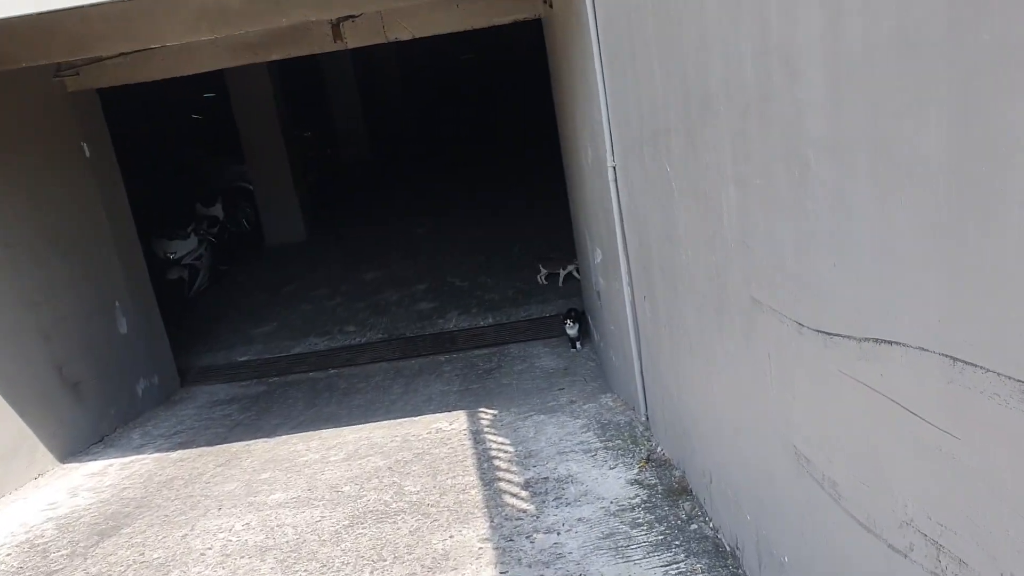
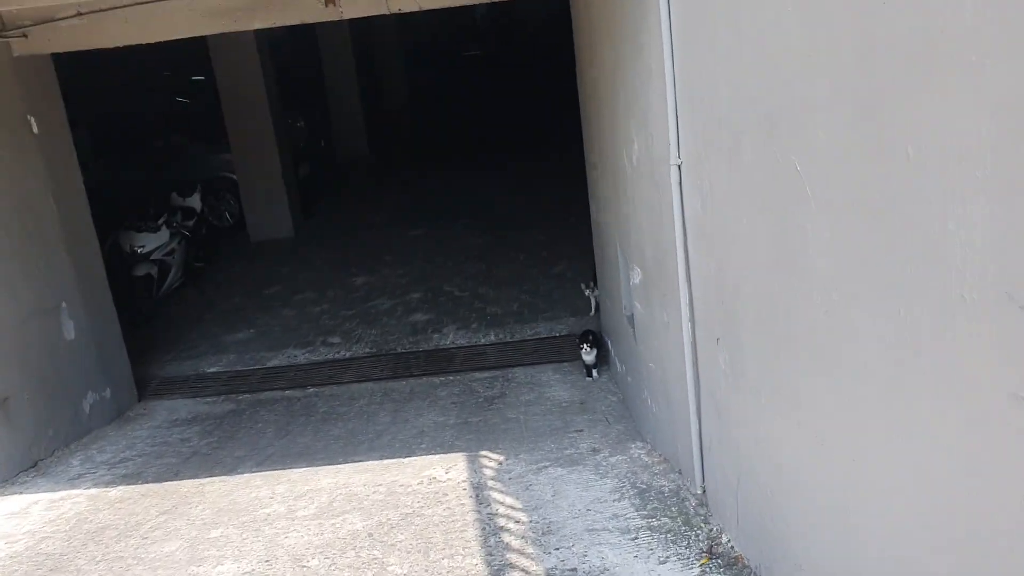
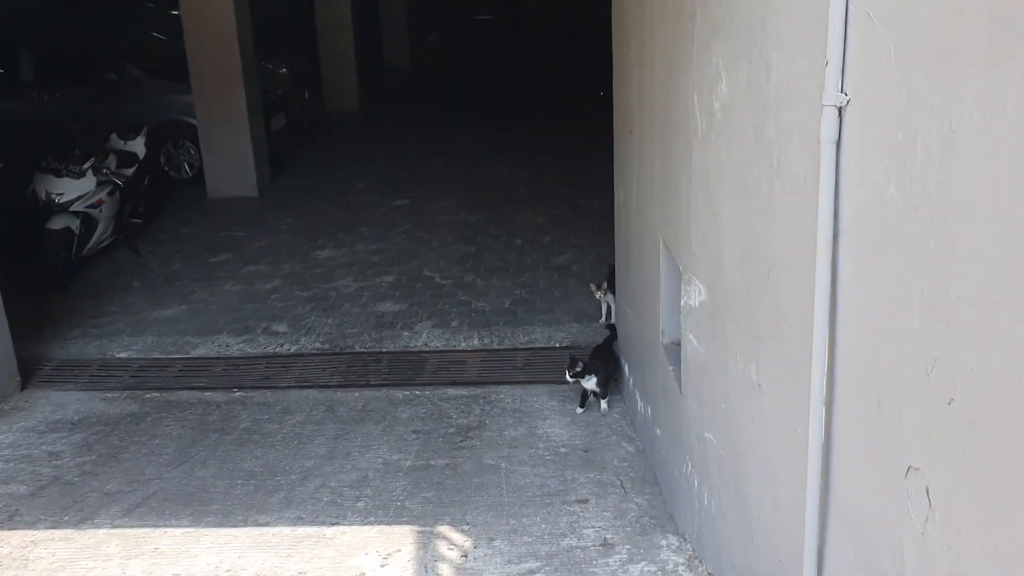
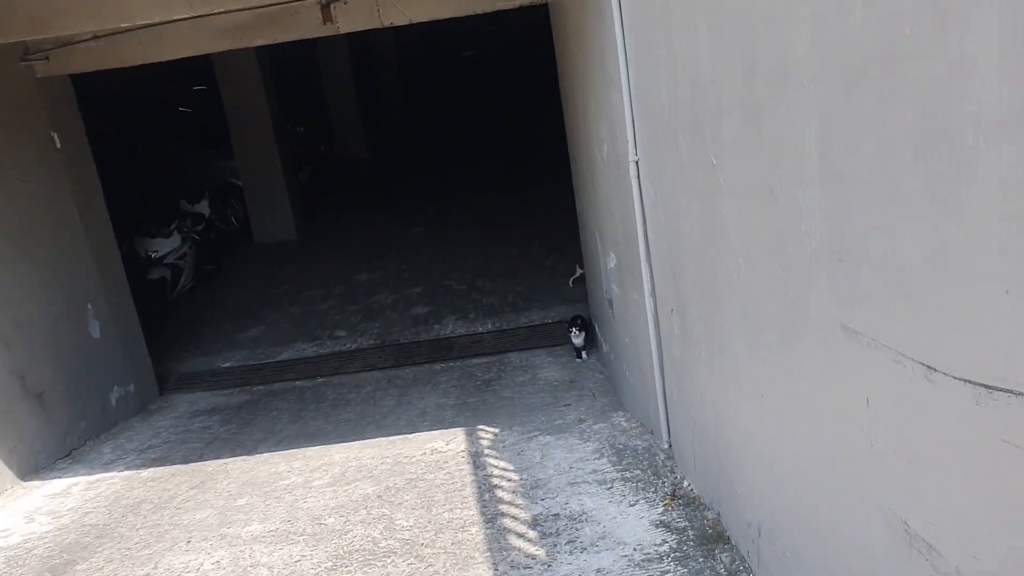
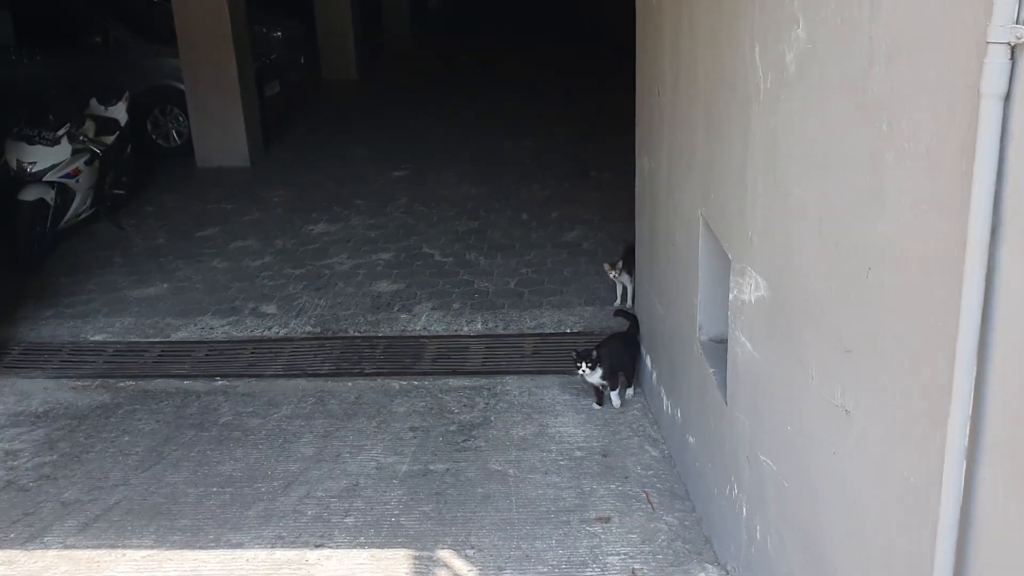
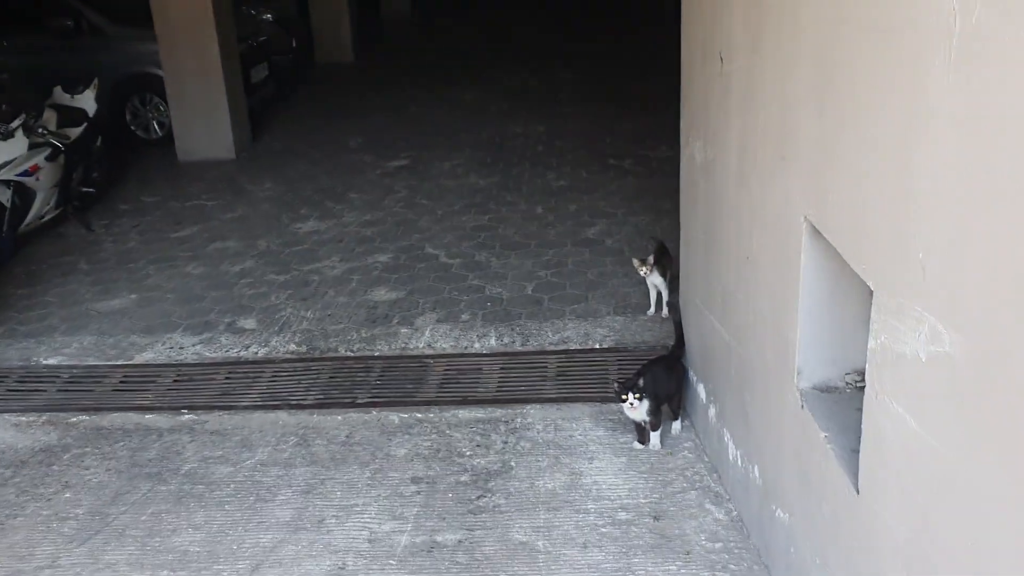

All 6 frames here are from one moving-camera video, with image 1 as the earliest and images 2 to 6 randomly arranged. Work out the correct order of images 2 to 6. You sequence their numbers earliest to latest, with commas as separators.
4, 2, 3, 5, 6
